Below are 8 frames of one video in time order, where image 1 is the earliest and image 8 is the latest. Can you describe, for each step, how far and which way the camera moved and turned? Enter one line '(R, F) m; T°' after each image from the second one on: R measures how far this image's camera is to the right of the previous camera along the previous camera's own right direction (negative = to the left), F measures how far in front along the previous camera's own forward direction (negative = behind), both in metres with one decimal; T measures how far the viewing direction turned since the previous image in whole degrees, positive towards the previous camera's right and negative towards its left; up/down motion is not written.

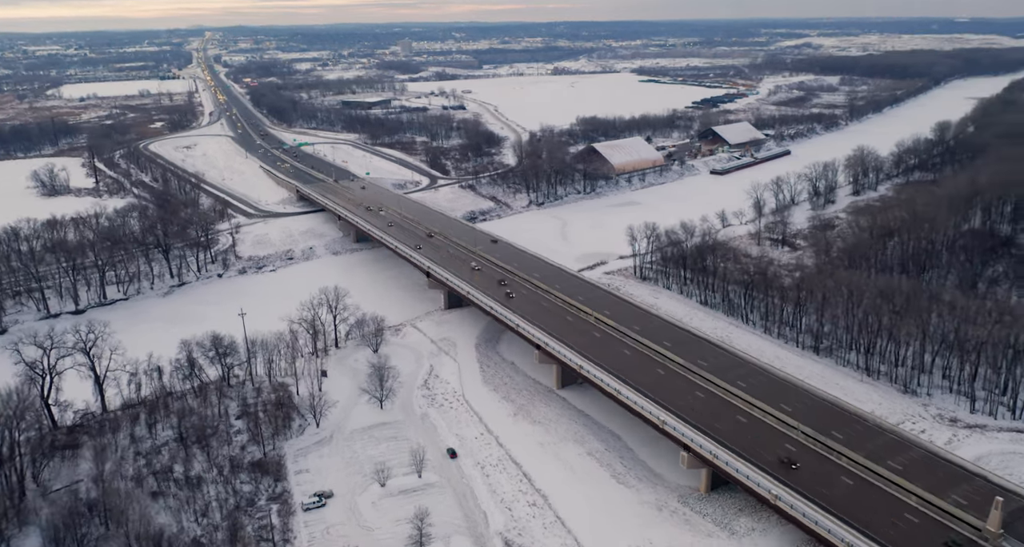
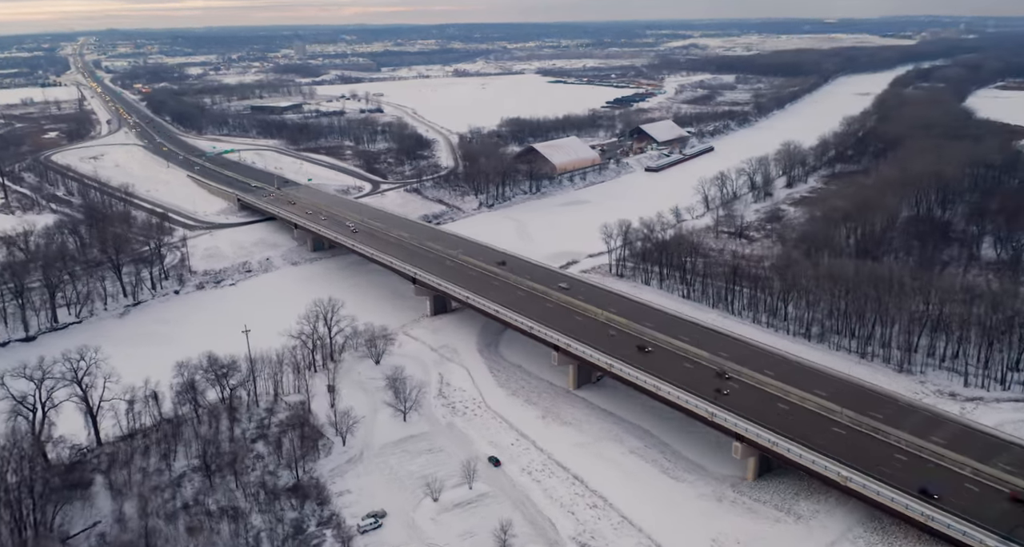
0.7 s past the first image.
(-4.3, +0.7) m; +7°
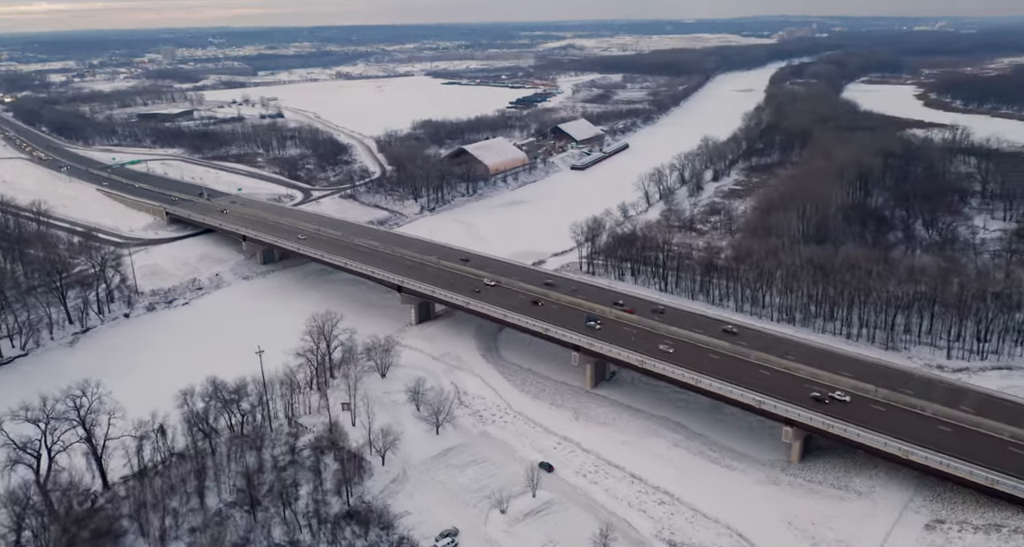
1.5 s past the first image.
(-4.8, +0.8) m; +8°
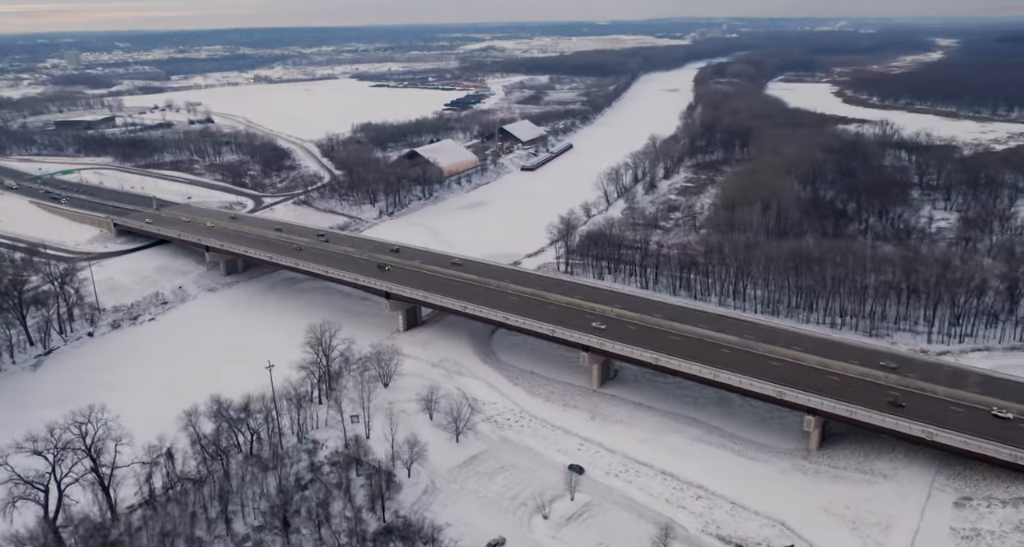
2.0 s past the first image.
(-3.0, +0.5) m; +6°
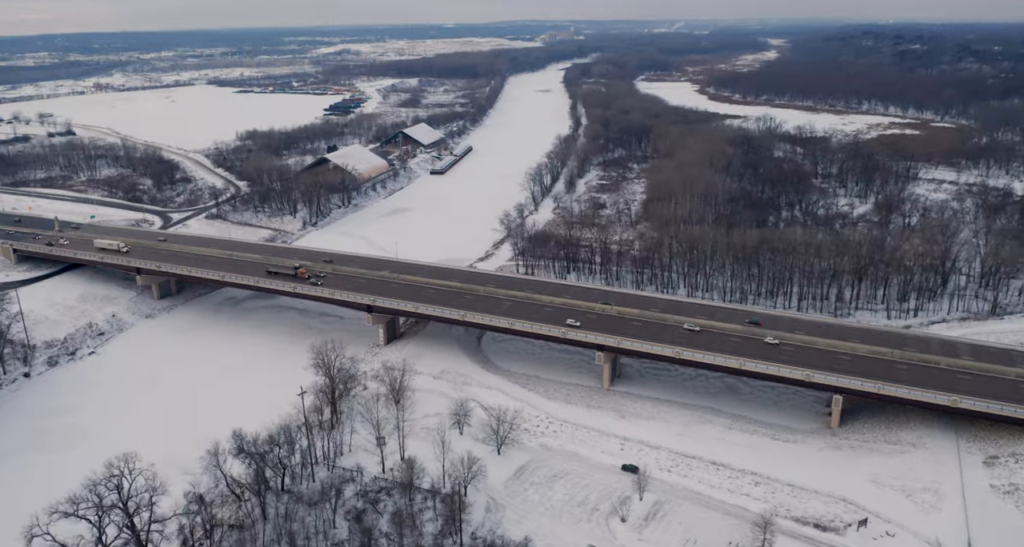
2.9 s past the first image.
(-5.4, +1.0) m; +10°
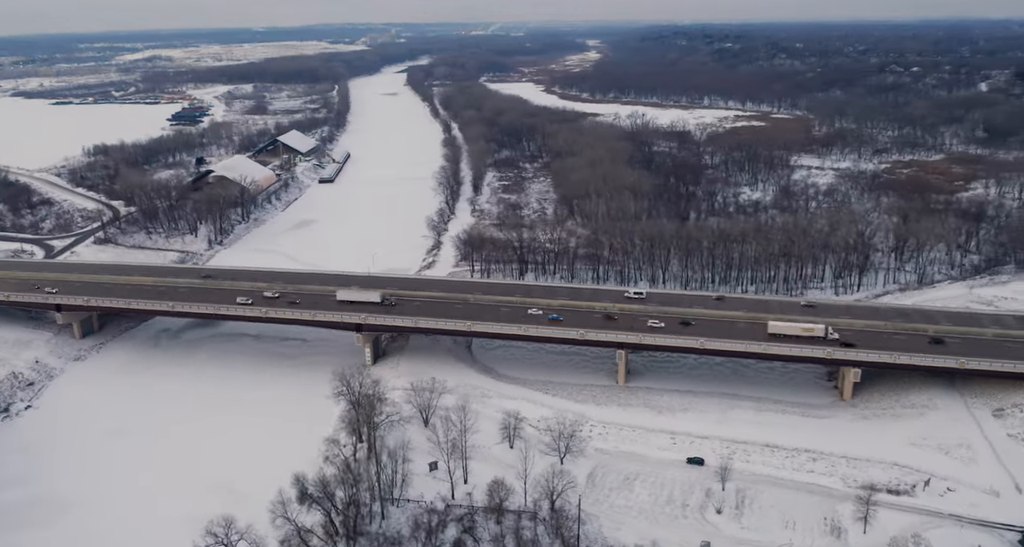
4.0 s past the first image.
(-6.5, +1.4) m; +12°
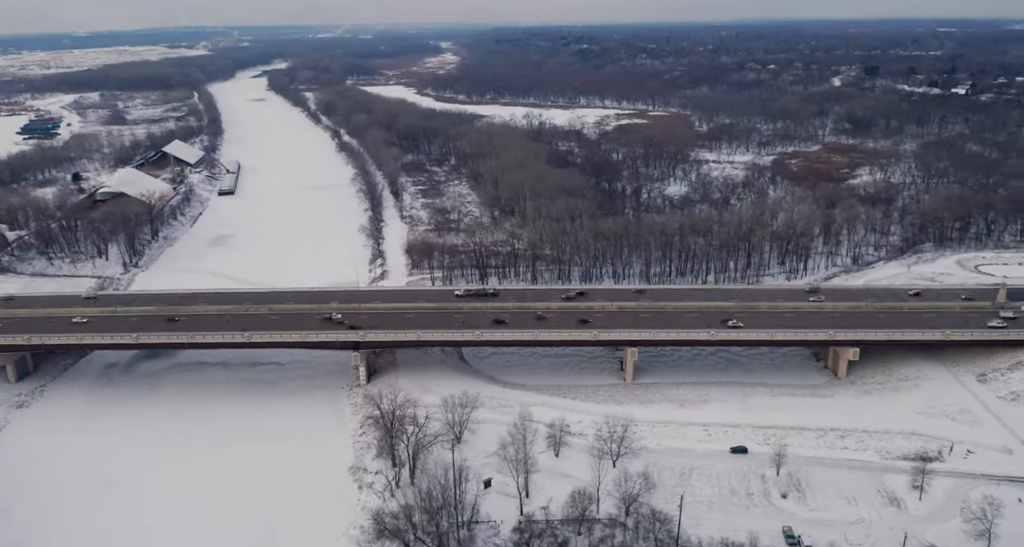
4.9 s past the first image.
(-5.3, +1.0) m; +10°
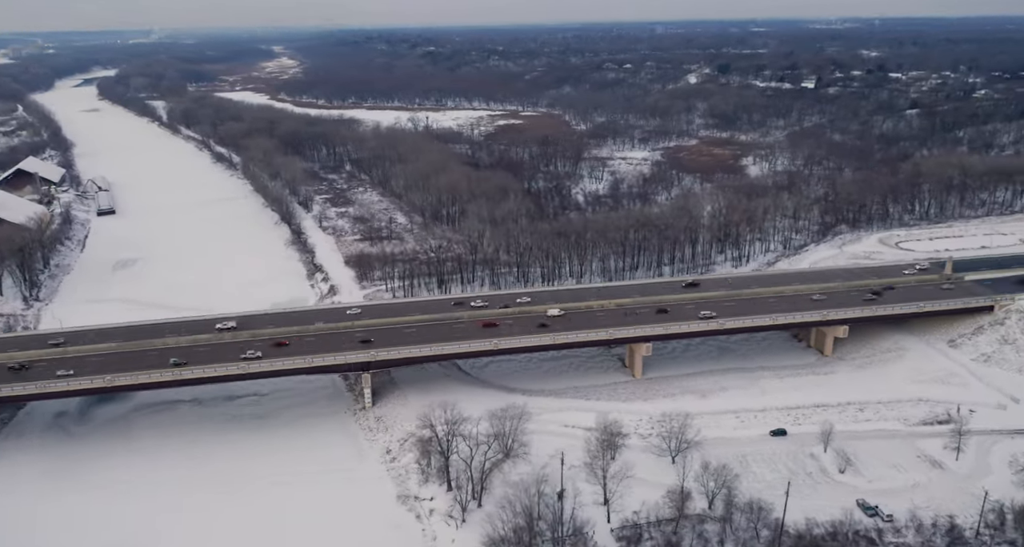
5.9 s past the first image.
(-6.0, +1.1) m; +11°
